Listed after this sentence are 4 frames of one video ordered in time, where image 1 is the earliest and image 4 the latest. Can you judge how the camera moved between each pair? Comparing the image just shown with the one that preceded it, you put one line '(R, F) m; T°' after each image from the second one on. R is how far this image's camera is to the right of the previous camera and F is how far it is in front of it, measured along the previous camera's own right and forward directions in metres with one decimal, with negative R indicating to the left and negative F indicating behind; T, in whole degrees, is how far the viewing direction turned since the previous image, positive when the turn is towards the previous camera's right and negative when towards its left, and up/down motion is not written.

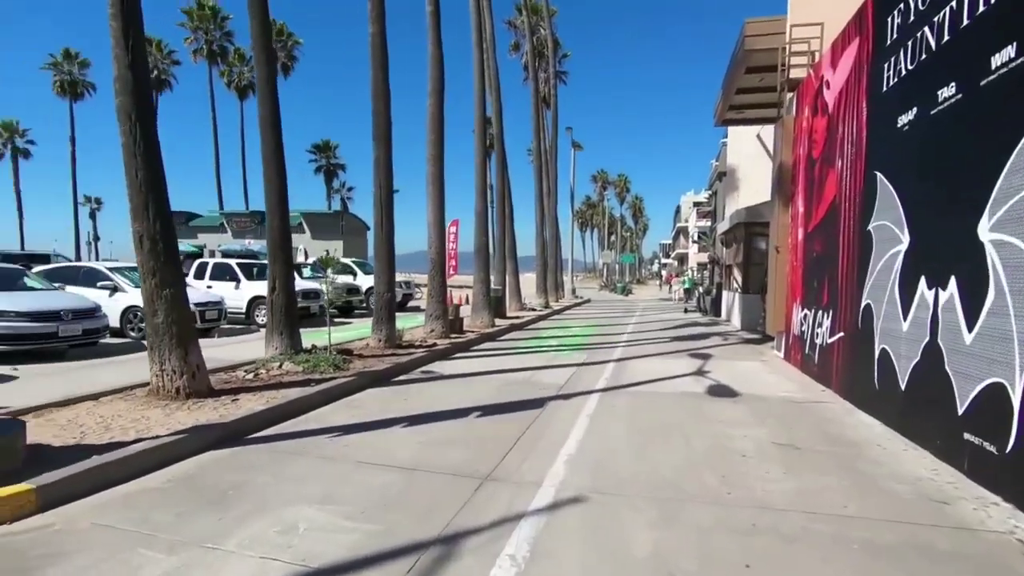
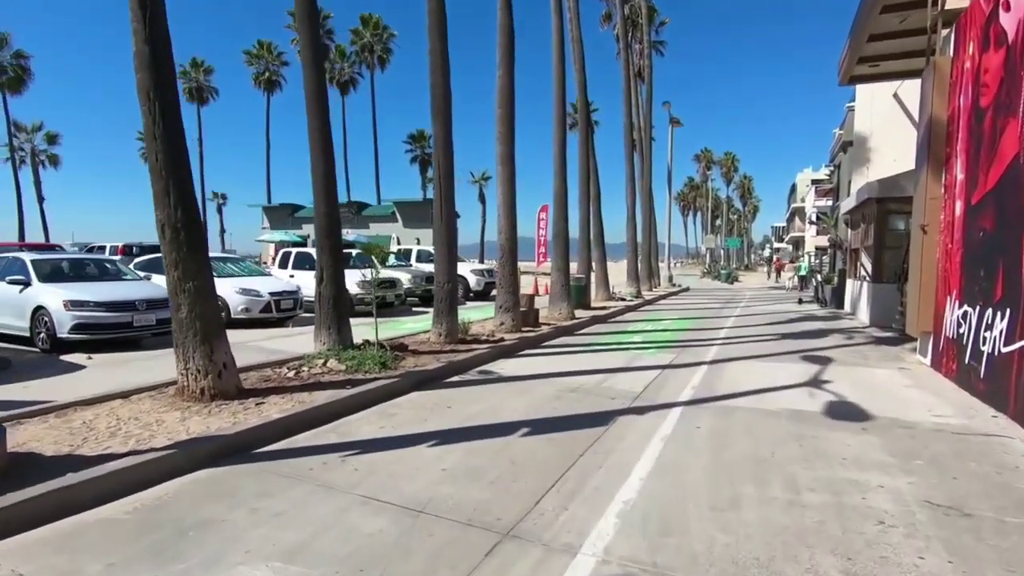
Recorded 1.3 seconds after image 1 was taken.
(+0.5, +1.4) m; -10°
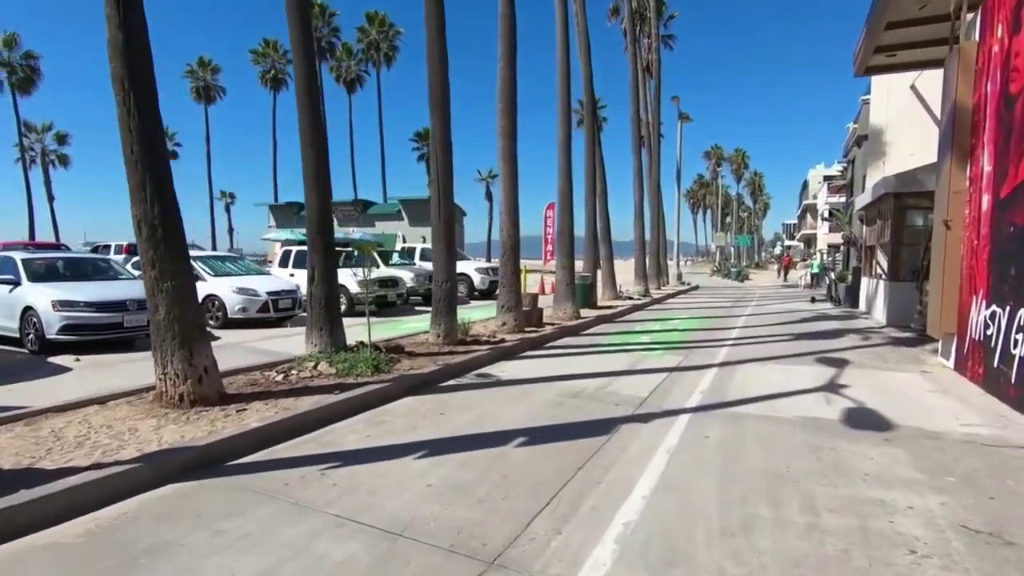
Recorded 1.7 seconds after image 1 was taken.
(+0.2, +0.4) m; -1°
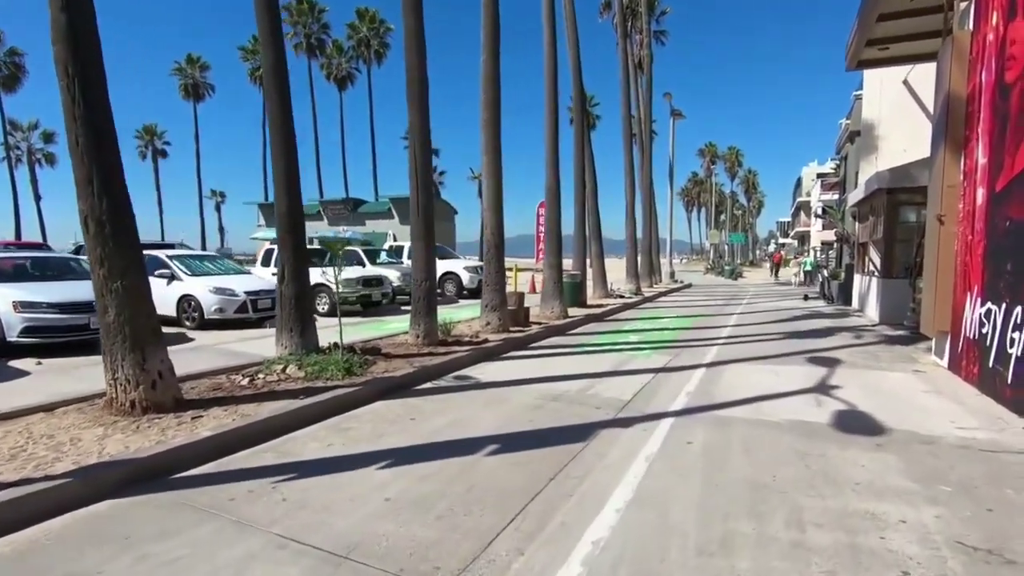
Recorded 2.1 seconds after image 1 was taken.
(+0.3, +0.3) m; 0°
